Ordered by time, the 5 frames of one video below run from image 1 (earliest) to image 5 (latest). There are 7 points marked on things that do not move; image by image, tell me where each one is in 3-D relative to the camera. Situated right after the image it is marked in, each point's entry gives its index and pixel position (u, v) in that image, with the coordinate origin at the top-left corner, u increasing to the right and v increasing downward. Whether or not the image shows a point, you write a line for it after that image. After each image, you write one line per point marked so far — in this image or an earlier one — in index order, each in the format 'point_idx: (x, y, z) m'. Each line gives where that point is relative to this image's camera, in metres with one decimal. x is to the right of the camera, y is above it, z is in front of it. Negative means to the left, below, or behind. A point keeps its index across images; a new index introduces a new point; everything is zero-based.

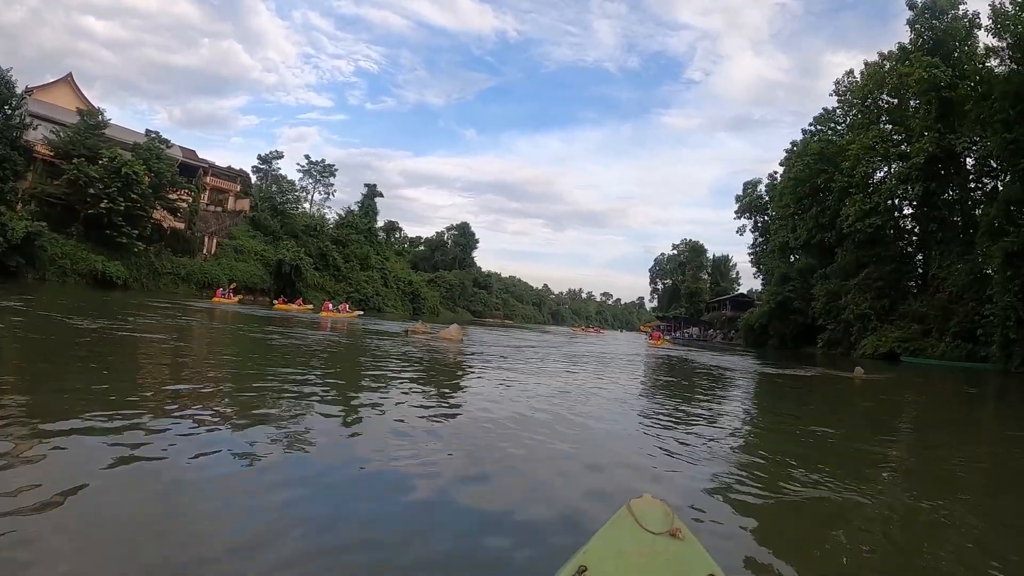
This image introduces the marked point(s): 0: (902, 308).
0: (+10.6, -0.5, +15.6) m
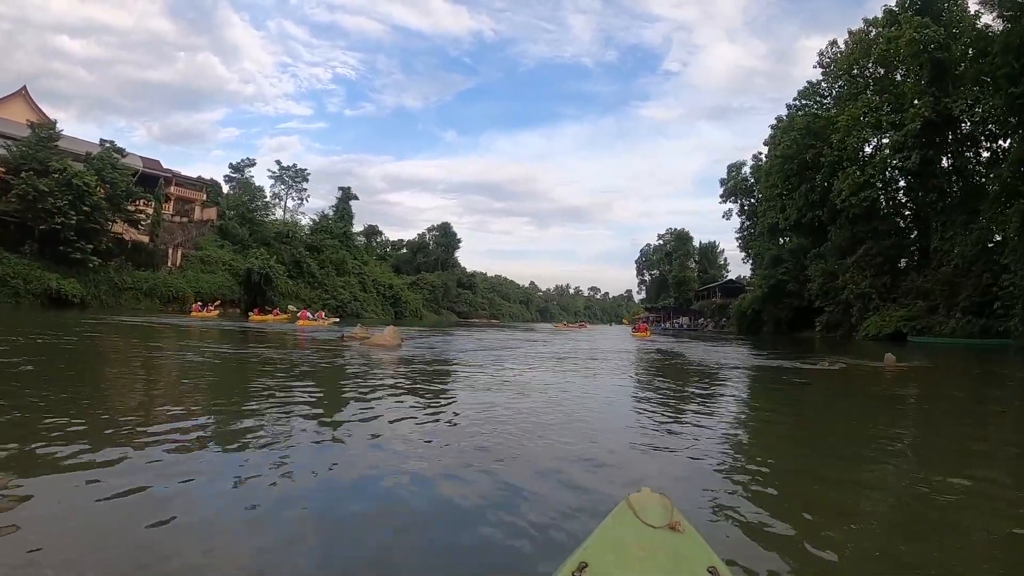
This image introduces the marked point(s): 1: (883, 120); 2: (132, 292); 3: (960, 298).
0: (+10.1, +0.1, +14.9) m
1: (+9.2, +4.2, +14.7) m
2: (-12.8, -0.1, +19.8) m
3: (+10.0, -0.2, +13.1) m
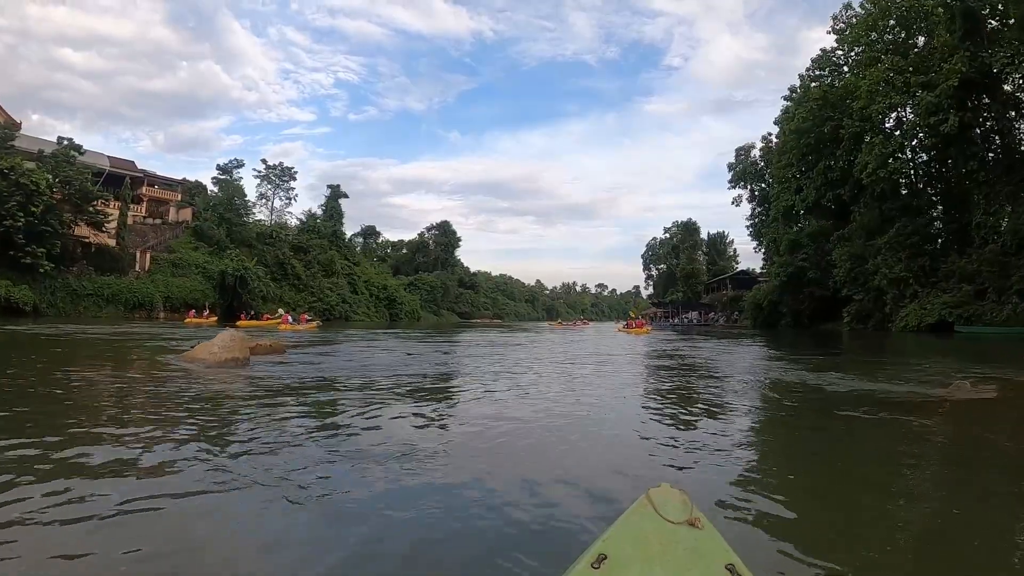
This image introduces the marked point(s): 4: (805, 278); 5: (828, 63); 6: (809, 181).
0: (+9.8, +0.5, +13.2) m
1: (+8.8, +4.5, +13.0) m
2: (-13.1, -0.3, +18.4) m
3: (+9.7, +0.1, +11.4) m
4: (+9.6, +0.3, +19.2) m
5: (+9.0, +6.5, +16.9) m
6: (+8.6, +3.1, +17.1) m
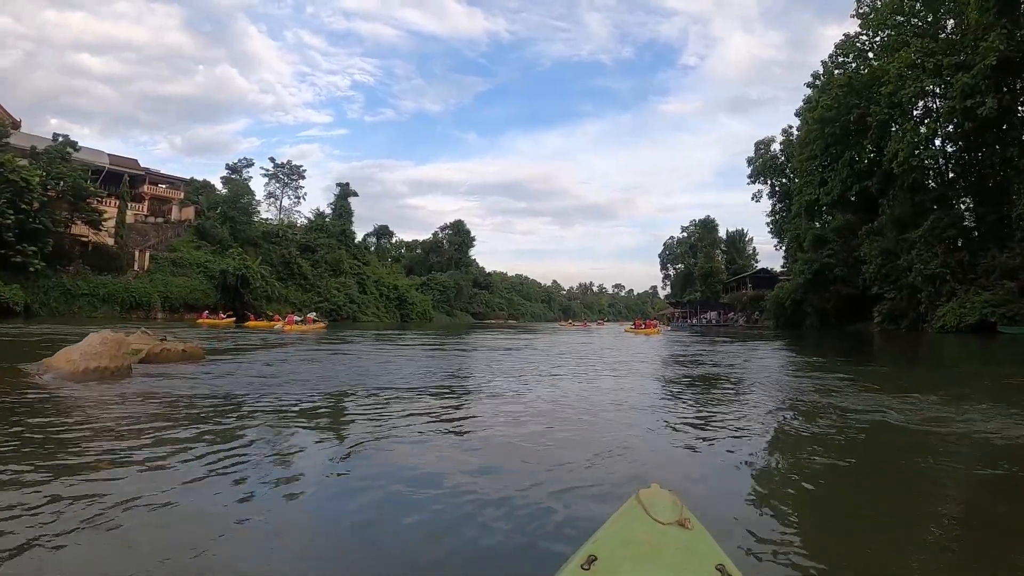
0: (+9.9, +0.5, +12.2) m
1: (+8.9, +4.6, +12.0) m
2: (-12.8, -0.3, +18.0) m
3: (+9.7, +0.2, +10.4) m
4: (+9.8, +0.4, +18.2) m
5: (+9.2, +6.6, +15.9) m
6: (+8.8, +3.2, +16.1) m
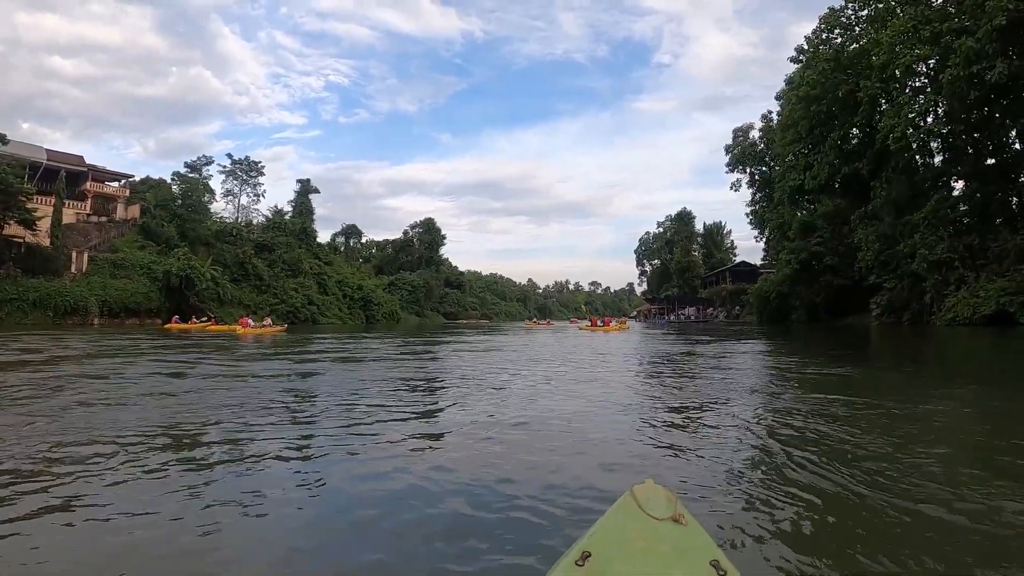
0: (+9.2, +0.8, +11.4) m
1: (+8.2, +4.8, +11.2) m
2: (-13.7, -0.5, +16.3) m
3: (+9.1, +0.4, +9.5) m
4: (+8.9, +0.6, +17.3) m
5: (+8.3, +6.8, +15.1) m
6: (+7.9, +3.4, +15.2) m
